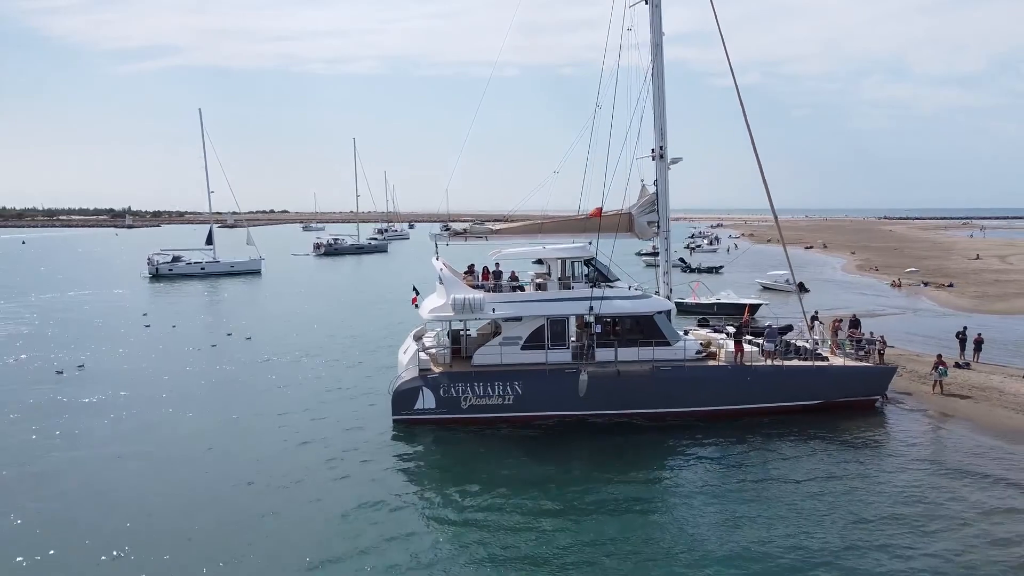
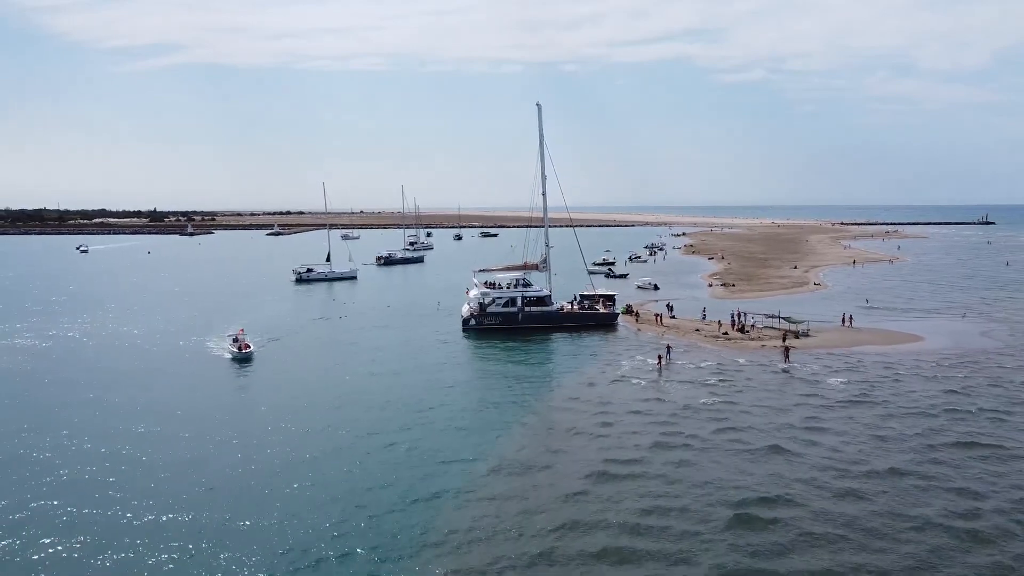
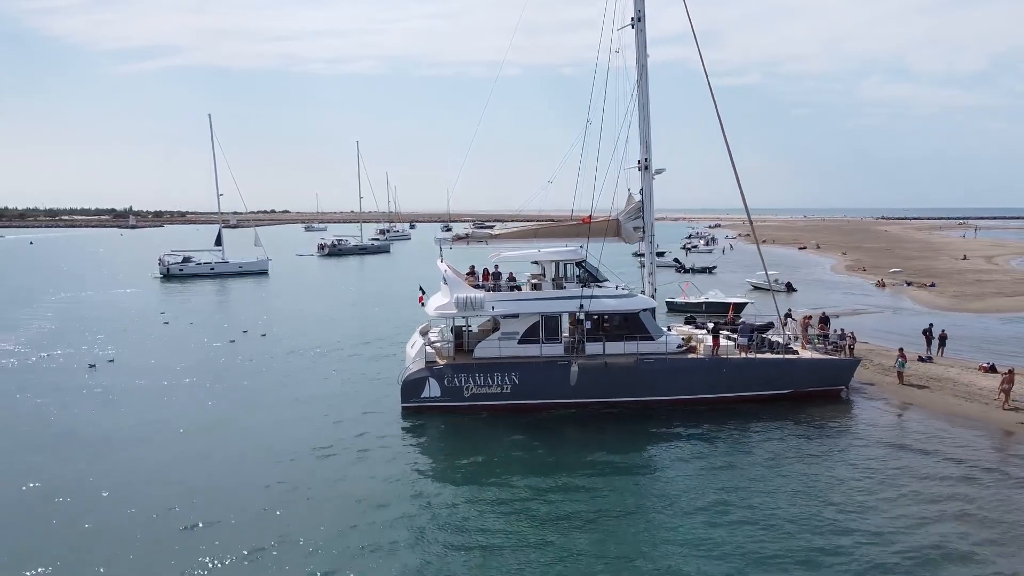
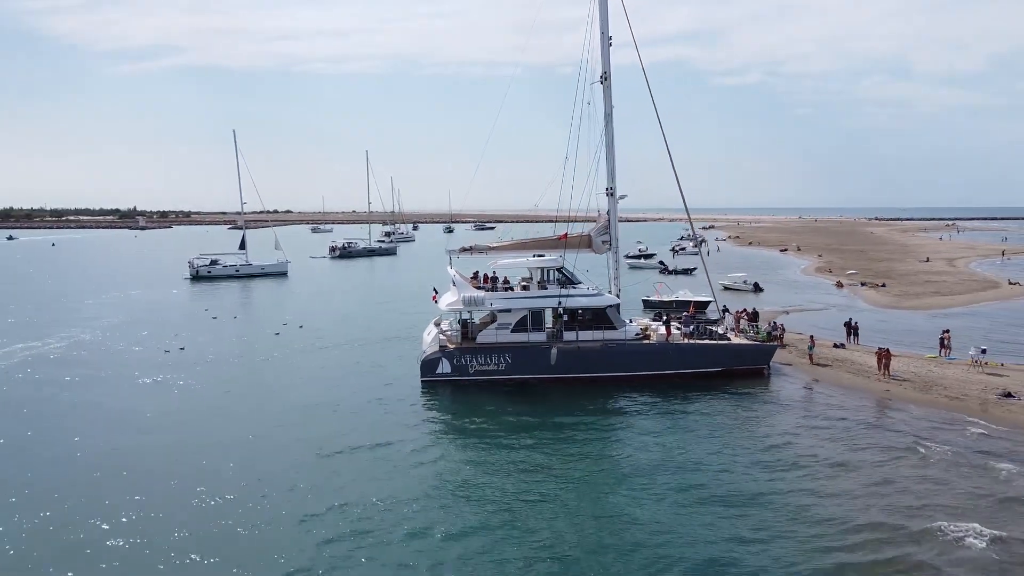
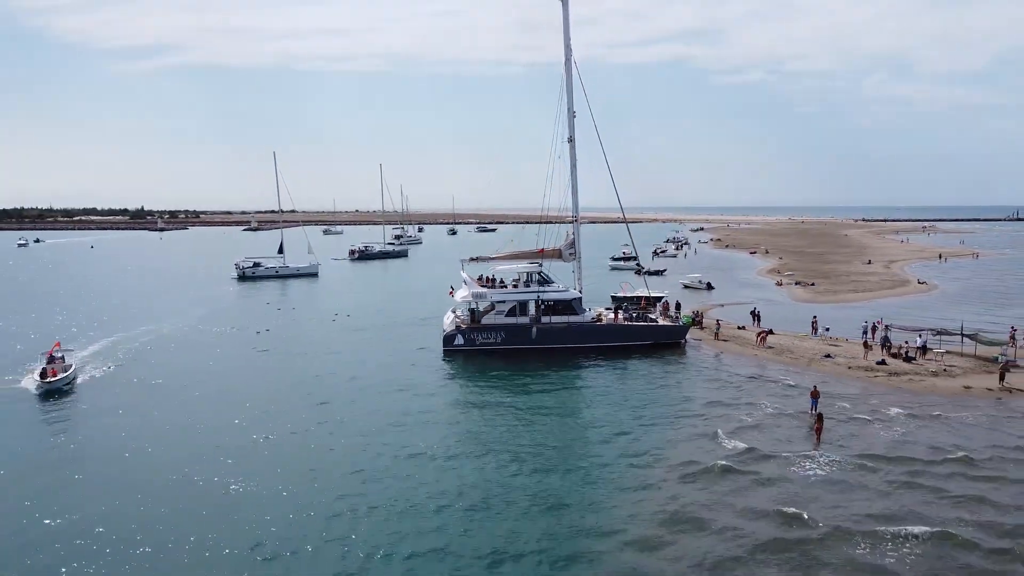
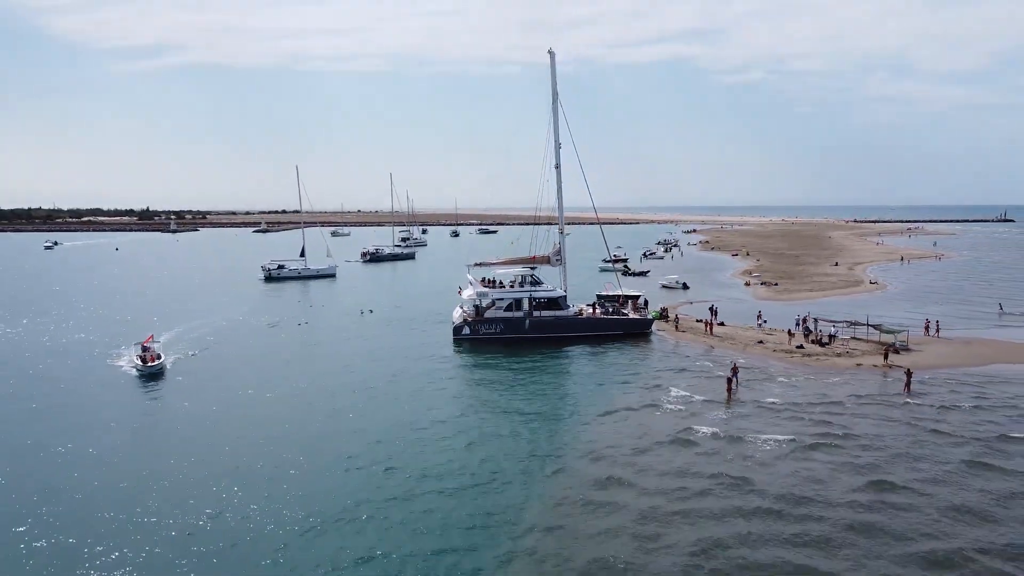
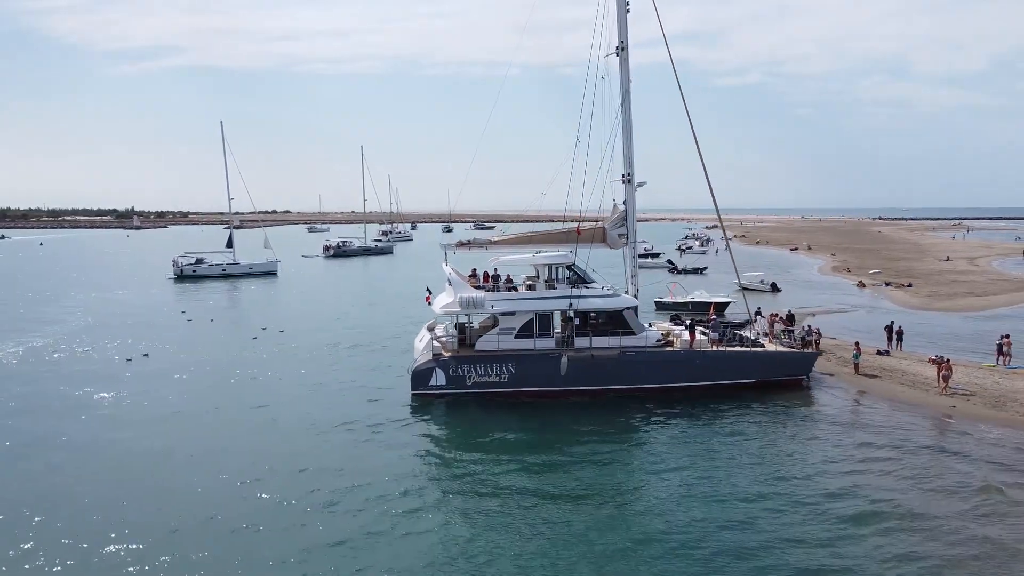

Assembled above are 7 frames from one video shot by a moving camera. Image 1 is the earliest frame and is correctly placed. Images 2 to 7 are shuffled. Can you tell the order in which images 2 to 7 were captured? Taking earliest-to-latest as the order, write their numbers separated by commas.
3, 7, 4, 5, 6, 2
